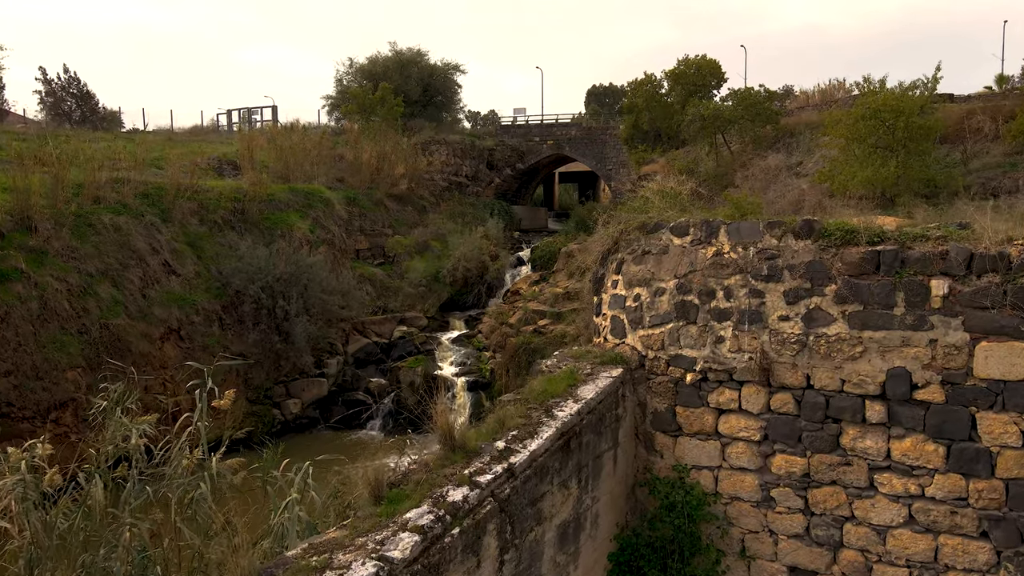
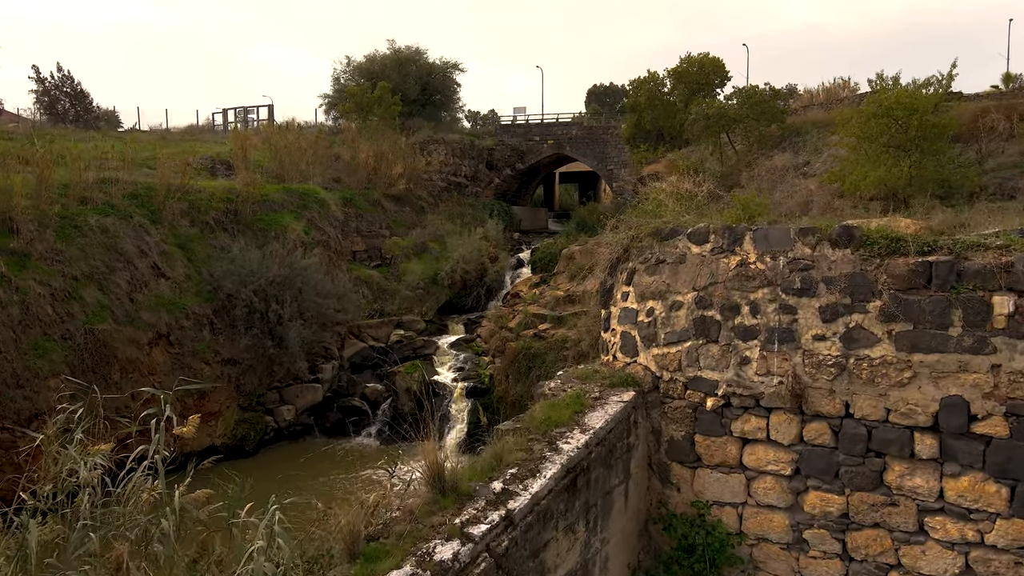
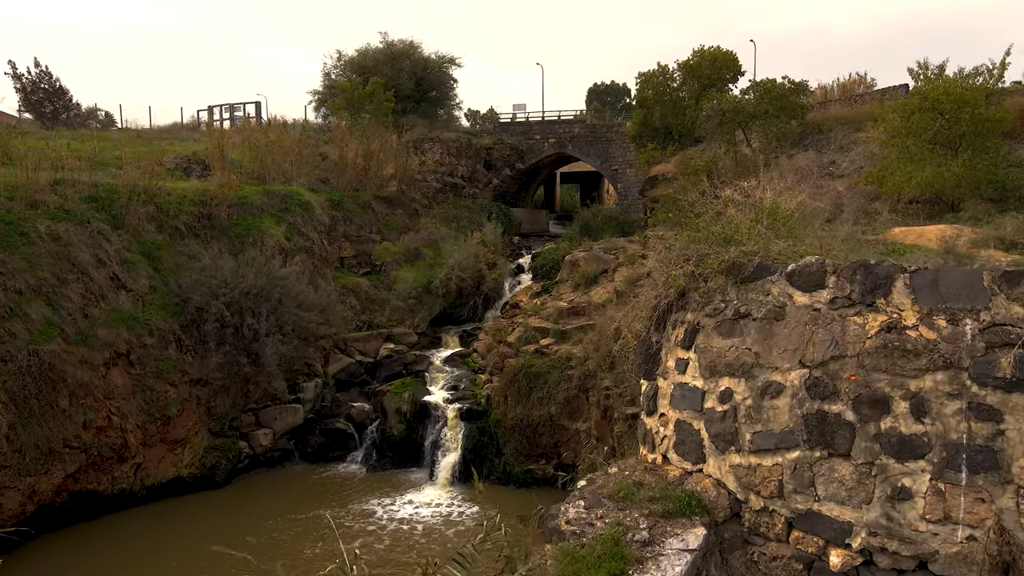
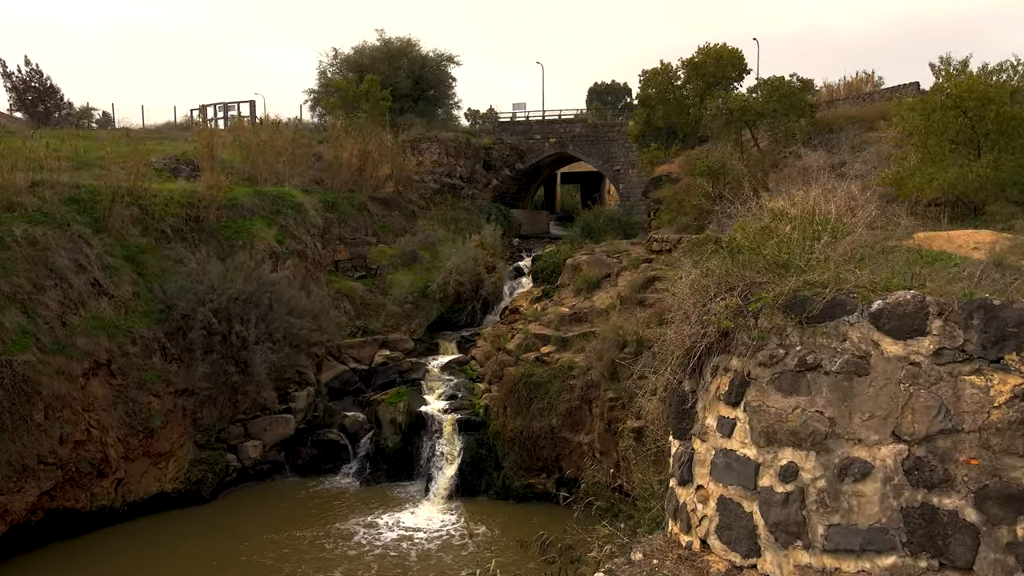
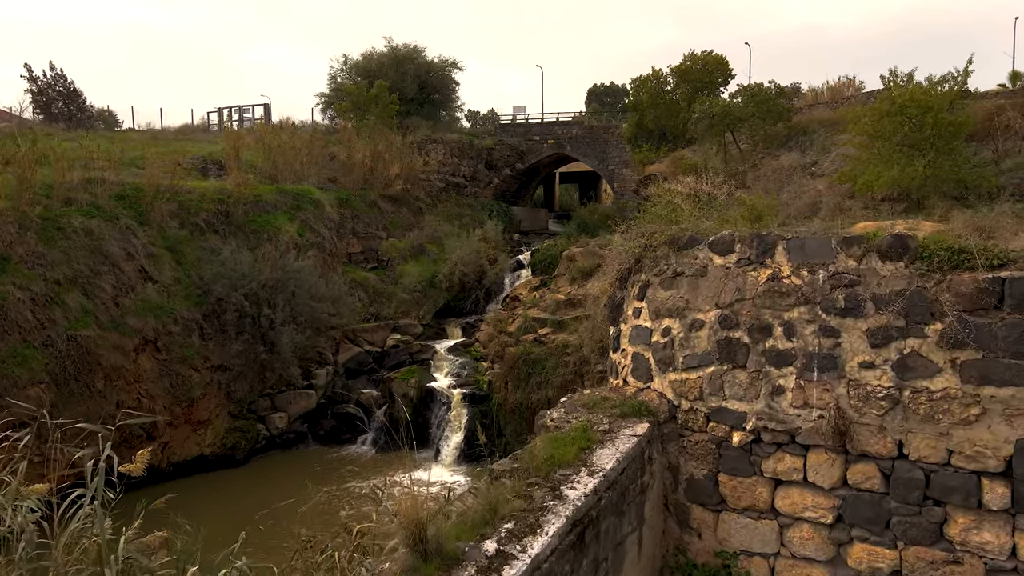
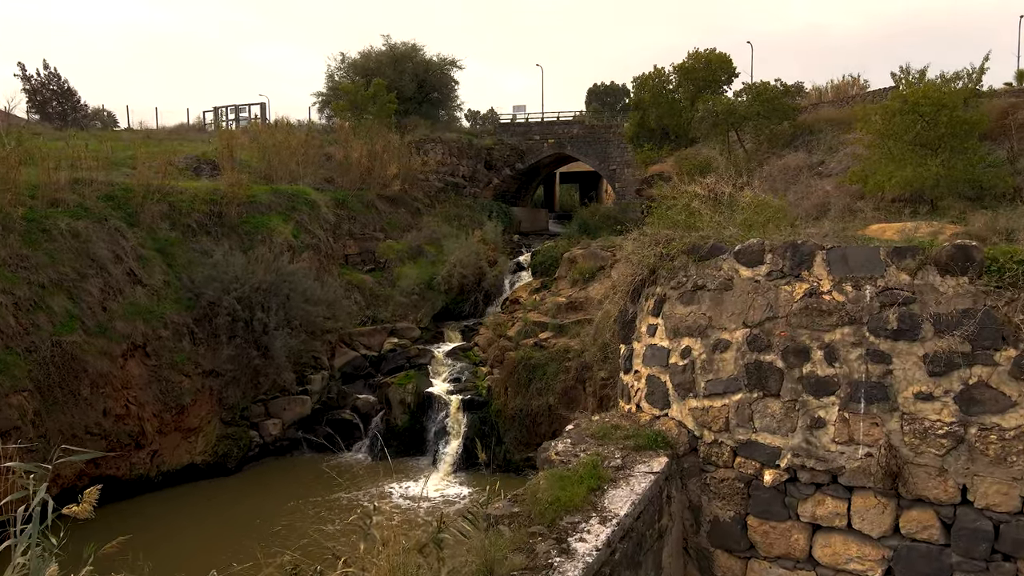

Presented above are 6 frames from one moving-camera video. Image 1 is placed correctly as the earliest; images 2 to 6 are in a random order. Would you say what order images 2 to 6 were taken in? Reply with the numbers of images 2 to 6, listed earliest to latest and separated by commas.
2, 5, 6, 3, 4
